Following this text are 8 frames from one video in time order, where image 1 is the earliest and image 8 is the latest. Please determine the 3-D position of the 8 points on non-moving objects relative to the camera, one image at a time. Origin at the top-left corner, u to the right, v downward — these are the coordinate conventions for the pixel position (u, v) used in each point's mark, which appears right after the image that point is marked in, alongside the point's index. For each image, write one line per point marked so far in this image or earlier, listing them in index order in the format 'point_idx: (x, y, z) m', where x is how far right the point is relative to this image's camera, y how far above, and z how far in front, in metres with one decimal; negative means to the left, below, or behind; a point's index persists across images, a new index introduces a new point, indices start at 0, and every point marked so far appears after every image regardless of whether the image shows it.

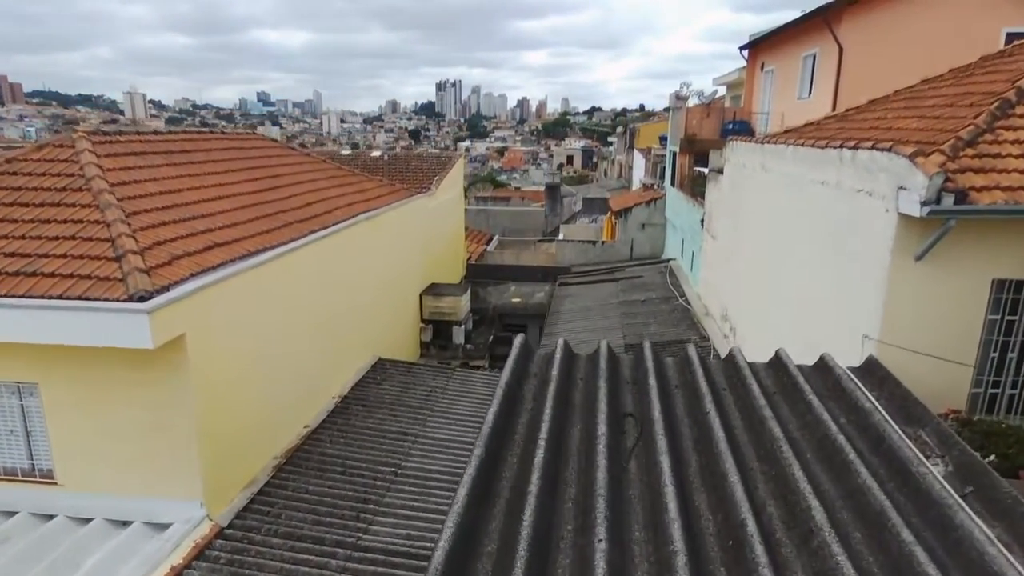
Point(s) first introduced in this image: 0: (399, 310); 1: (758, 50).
0: (-2.0, -0.4, +10.4) m
1: (+6.8, +6.6, +16.6) m
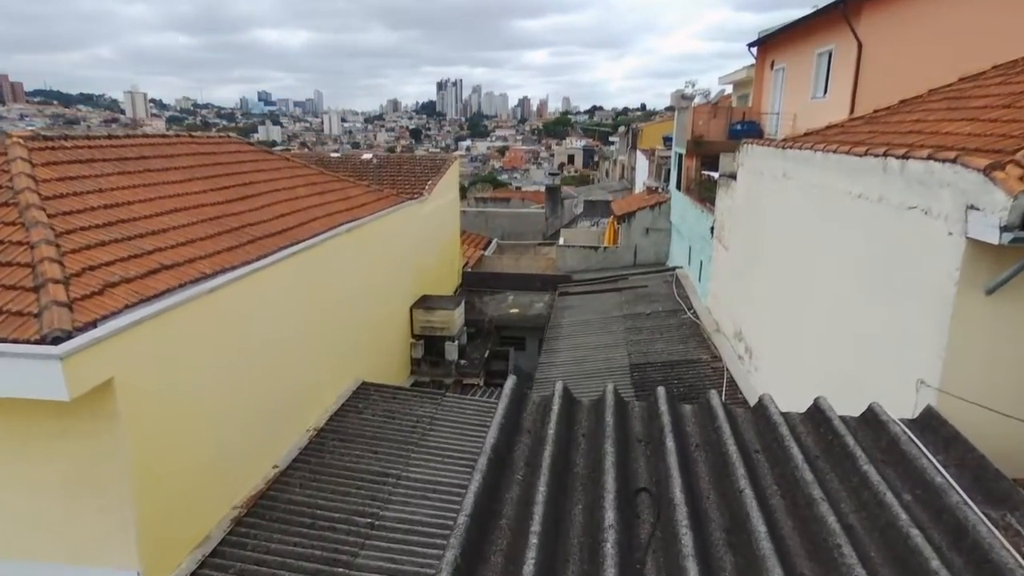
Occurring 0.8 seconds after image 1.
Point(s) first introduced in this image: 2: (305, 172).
0: (-2.1, -0.6, +9.7) m
1: (+6.8, +6.4, +15.9) m
2: (-3.3, +1.9, +9.7) m
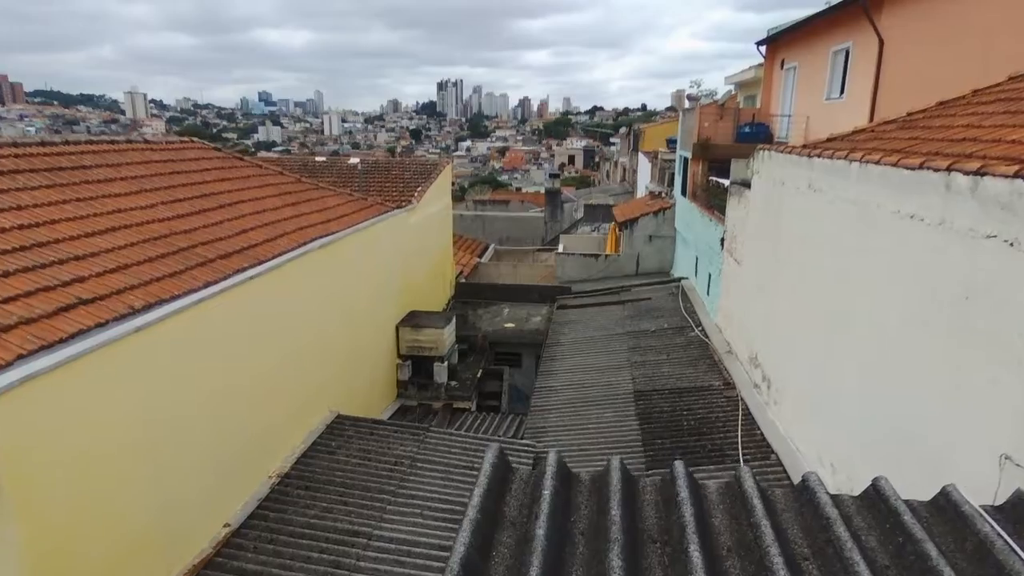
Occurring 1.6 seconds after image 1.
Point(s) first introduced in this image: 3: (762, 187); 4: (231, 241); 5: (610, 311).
0: (-2.2, -0.9, +8.9) m
1: (+6.7, +6.1, +15.1) m
2: (-3.4, +1.6, +8.9) m
3: (+3.3, +1.3, +8.0) m
4: (-2.9, +0.5, +6.1) m
5: (+2.0, -0.5, +12.3) m
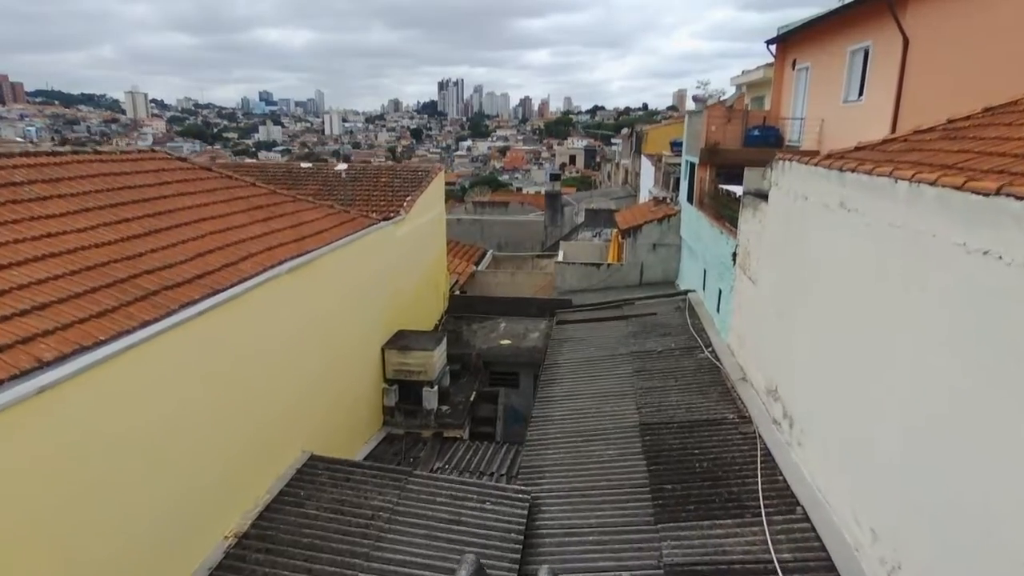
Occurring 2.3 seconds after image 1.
0: (-2.2, -1.2, +8.1) m
1: (+6.6, +5.8, +14.3) m
2: (-3.5, +1.3, +8.1) m
3: (+3.3, +1.1, +7.2) m
4: (-3.0, +0.2, +5.4) m
5: (+1.9, -0.8, +11.6) m
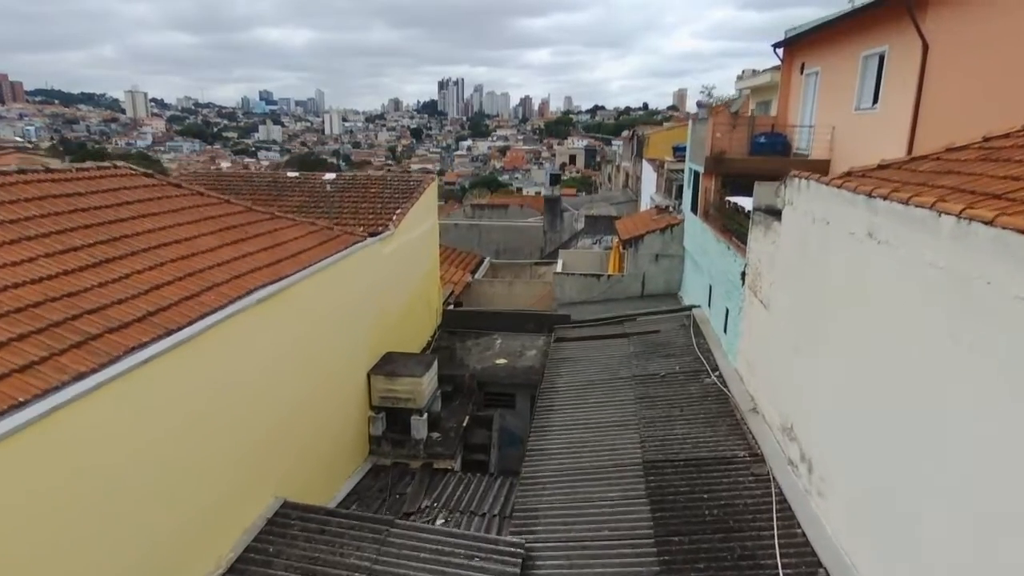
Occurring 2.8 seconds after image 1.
0: (-2.3, -1.5, +7.5) m
1: (+6.5, +5.5, +13.7) m
2: (-3.6, +1.0, +7.6) m
3: (+3.2, +0.7, +6.7) m
4: (-3.0, -0.1, +4.8) m
5: (+1.9, -1.1, +11.0) m
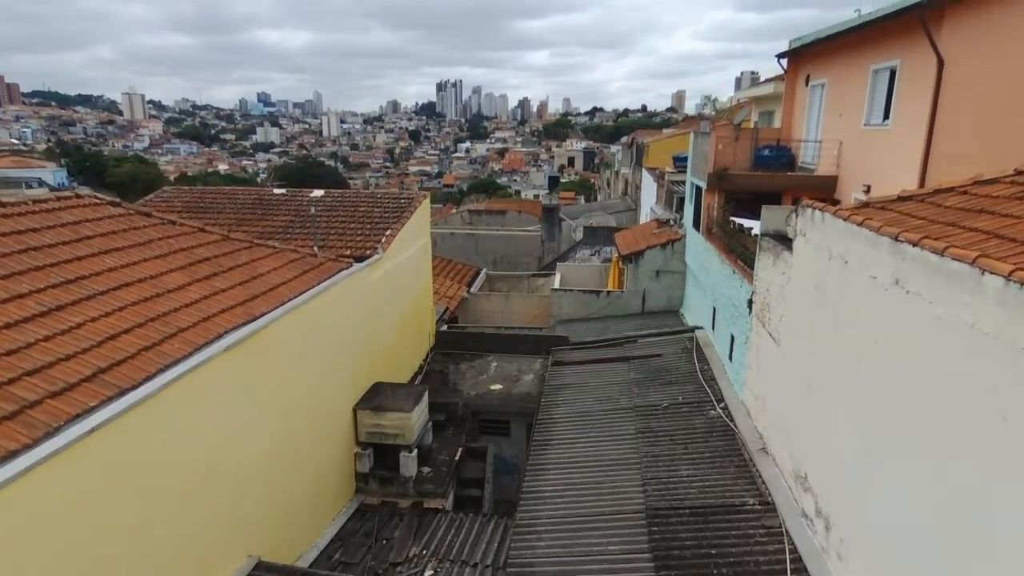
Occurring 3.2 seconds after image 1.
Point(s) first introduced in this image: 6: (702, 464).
0: (-2.4, -1.9, +7.1) m
1: (+6.4, +5.1, +13.3) m
2: (-3.7, +0.6, +7.1) m
3: (+3.1, +0.3, +6.2) m
4: (-3.1, -0.5, +4.3) m
5: (+1.8, -1.5, +10.6) m
6: (+2.4, -2.2, +7.5) m
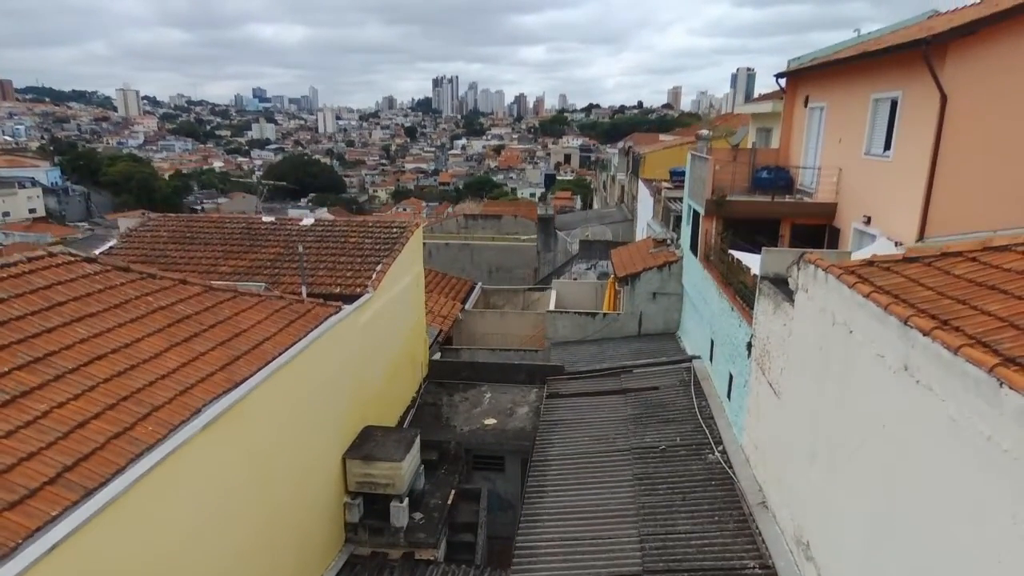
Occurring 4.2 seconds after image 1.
0: (-2.5, -2.5, +6.9) m
1: (+6.3, +4.5, +13.1) m
2: (-3.7, 0.0, +6.9) m
3: (+3.0, -0.3, +6.0) m
4: (-3.2, -1.1, +4.1) m
5: (+1.7, -2.1, +10.4) m
6: (+2.3, -2.8, +7.3) m
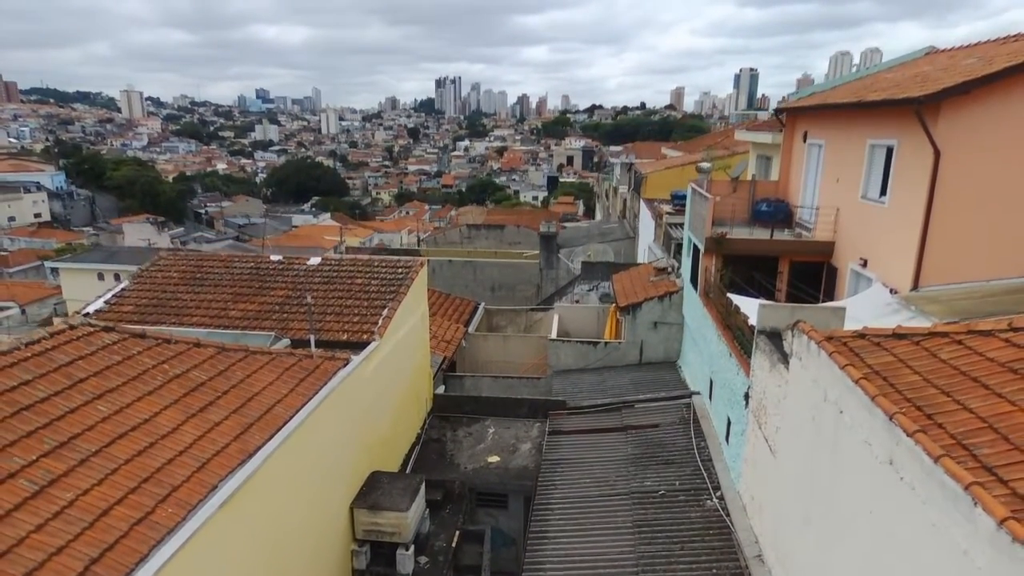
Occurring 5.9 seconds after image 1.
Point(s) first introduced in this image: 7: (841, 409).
0: (-2.4, -3.2, +7.1) m
1: (+6.4, +3.8, +13.3) m
2: (-3.7, -0.7, +7.1) m
3: (+3.1, -1.0, +6.2) m
4: (-3.2, -1.9, +4.3) m
5: (+1.7, -2.8, +10.6) m
6: (+2.3, -3.5, +7.5) m
7: (+2.9, -1.1, +5.3) m
